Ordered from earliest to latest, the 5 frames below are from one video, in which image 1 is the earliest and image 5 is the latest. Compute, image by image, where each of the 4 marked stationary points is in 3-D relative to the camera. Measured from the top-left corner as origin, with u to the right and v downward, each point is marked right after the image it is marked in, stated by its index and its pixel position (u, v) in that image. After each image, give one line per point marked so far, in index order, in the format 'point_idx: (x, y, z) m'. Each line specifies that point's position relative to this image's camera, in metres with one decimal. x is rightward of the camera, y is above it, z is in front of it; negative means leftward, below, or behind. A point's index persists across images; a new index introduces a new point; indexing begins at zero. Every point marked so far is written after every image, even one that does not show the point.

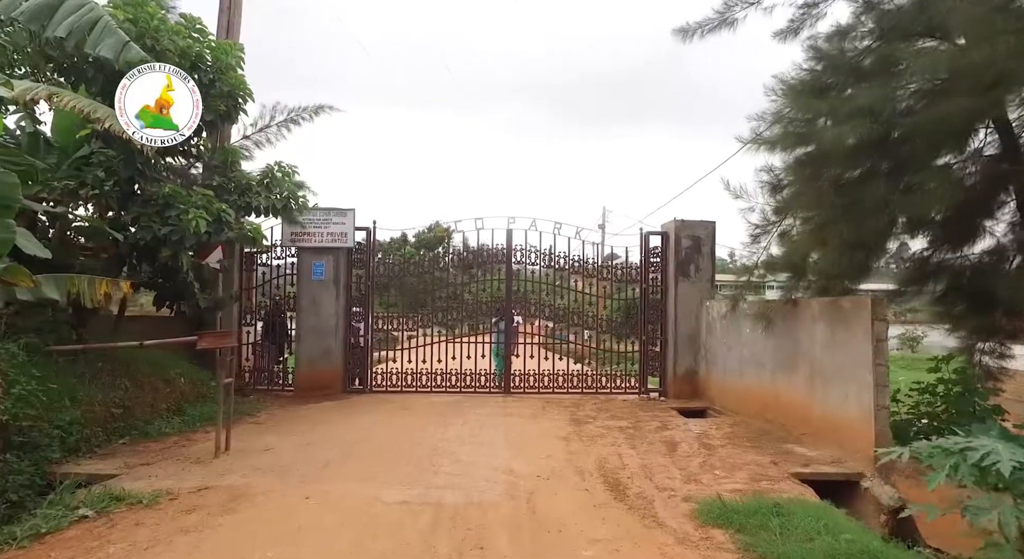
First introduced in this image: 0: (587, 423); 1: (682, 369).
0: (+0.9, -1.6, +6.8) m
1: (+2.6, -1.4, +9.2) m
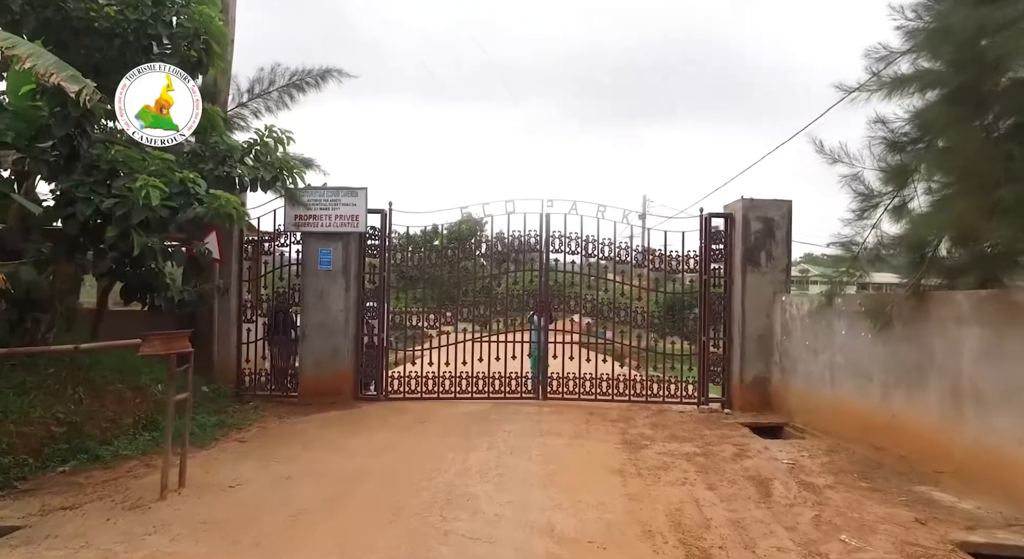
0: (+1.2, -1.5, +5.5) m
1: (+3.1, -1.3, +7.8) m
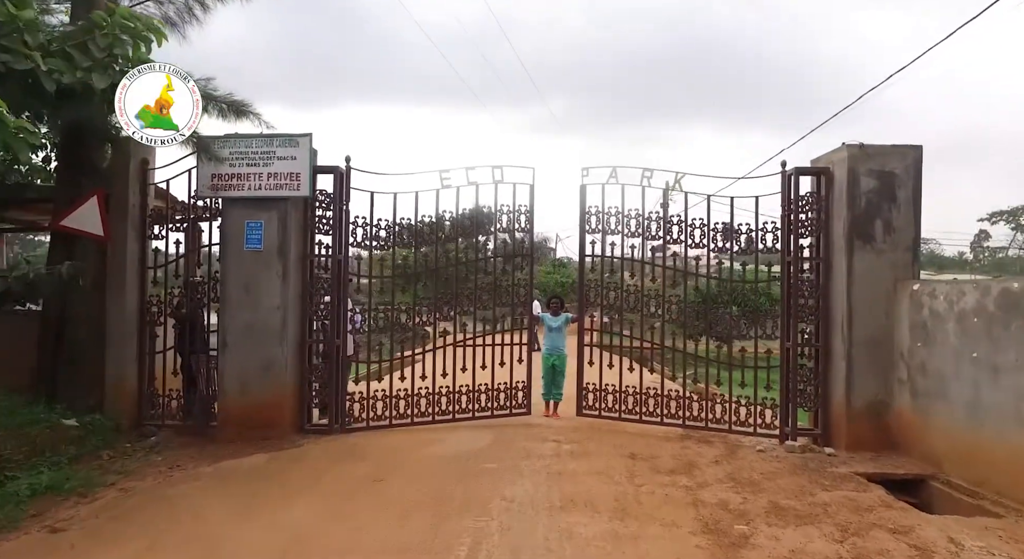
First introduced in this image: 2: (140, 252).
0: (+1.2, -1.4, +3.1) m
1: (+3.1, -1.1, +5.4) m
2: (-3.7, +0.3, +5.9) m
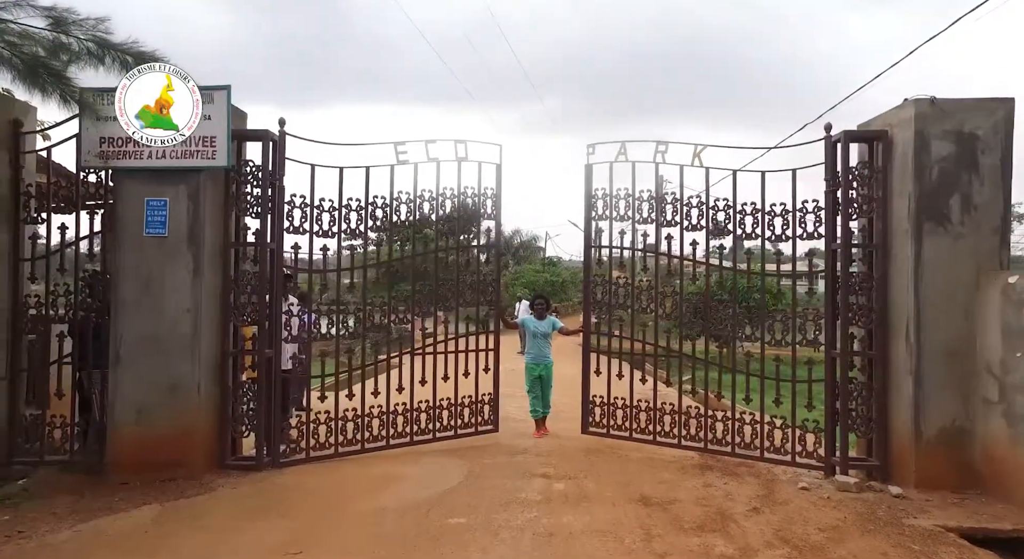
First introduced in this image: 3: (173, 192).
0: (+1.1, -1.3, +1.9) m
1: (+3.0, -1.0, +4.2) m
2: (-3.8, +0.3, +4.6) m
3: (-2.5, +0.6, +4.5) m
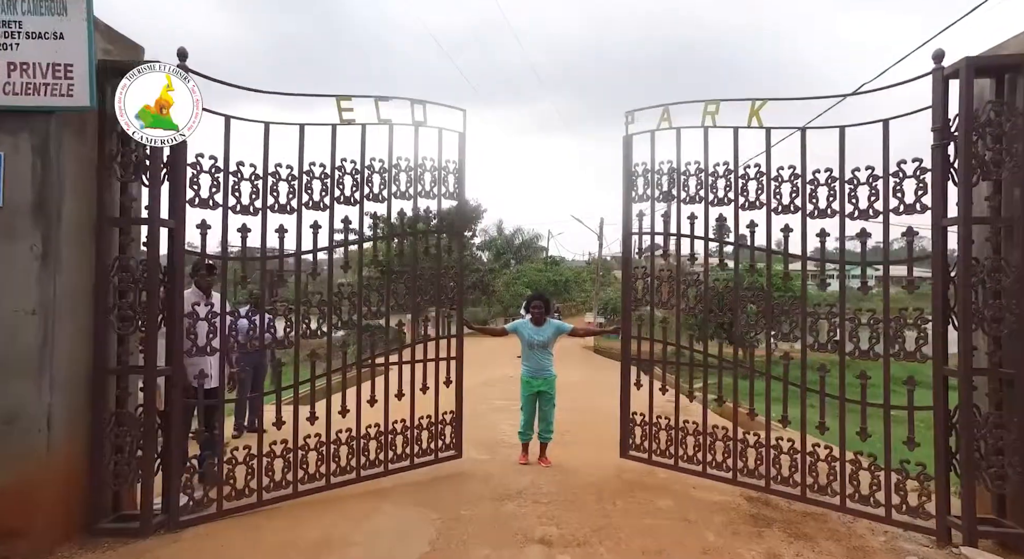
0: (+1.0, -1.3, +0.6) m
1: (+2.9, -1.0, +2.9) m
2: (-3.9, +0.4, +3.3) m
3: (-2.6, +0.7, +3.1) m
